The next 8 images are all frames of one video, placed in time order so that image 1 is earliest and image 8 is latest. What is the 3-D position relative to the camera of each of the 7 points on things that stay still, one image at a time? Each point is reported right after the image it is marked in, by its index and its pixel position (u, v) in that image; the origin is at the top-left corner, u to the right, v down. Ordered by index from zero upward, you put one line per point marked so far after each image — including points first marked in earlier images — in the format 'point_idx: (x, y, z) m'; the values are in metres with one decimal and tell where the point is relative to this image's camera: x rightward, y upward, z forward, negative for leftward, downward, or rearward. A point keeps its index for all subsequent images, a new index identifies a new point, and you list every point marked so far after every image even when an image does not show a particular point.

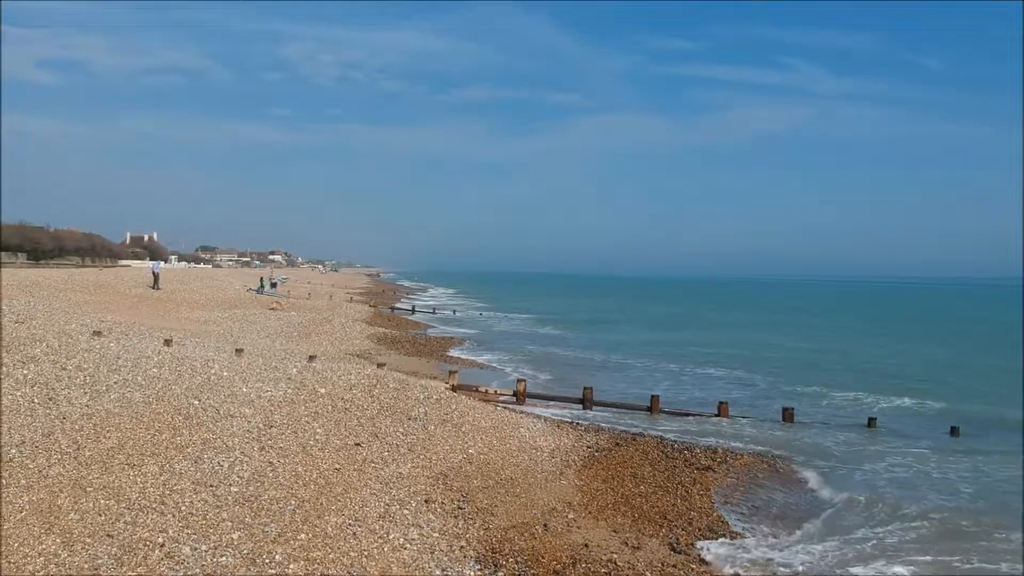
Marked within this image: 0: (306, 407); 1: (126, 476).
0: (-2.7, -1.6, +9.0) m
1: (-3.6, -1.8, +6.4) m
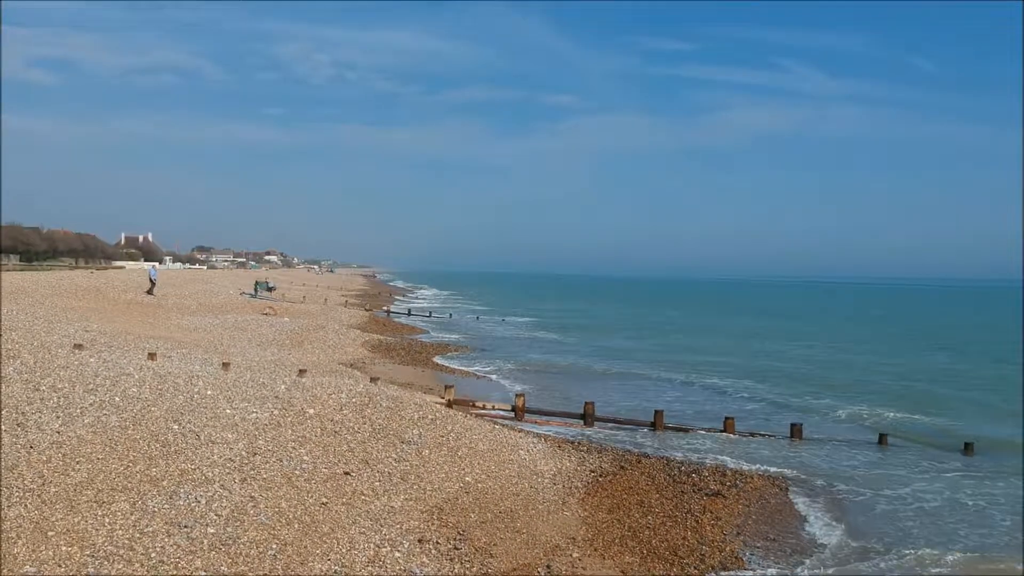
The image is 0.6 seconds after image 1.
0: (-2.8, -1.8, +8.5) m
1: (-3.6, -2.0, +5.9) m
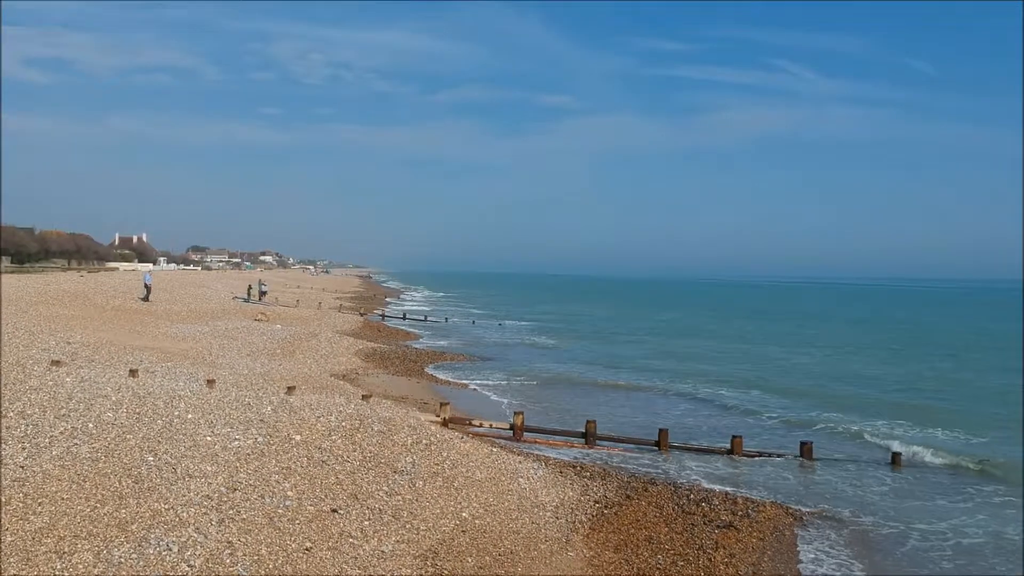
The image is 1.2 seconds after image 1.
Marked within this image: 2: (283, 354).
0: (-2.8, -2.0, +8.0) m
1: (-3.6, -2.2, +5.3) m
2: (-6.7, -2.0, +20.0) m
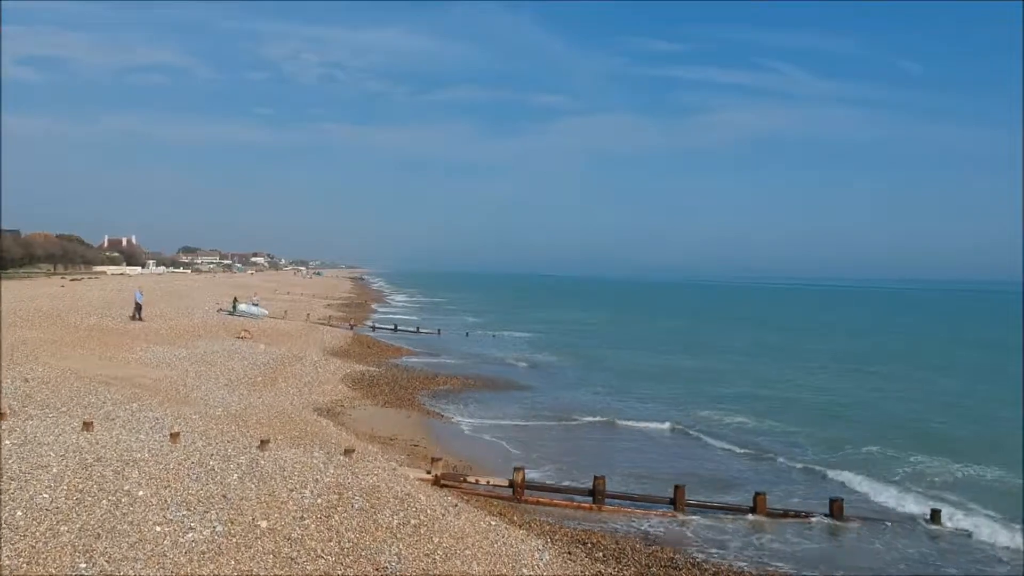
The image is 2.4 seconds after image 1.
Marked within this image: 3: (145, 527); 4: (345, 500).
0: (-2.7, -2.7, +6.7) m
1: (-3.6, -2.9, +4.1) m
2: (-6.8, -2.6, +18.7) m
3: (-3.9, -2.5, +7.2) m
4: (-2.1, -2.6, +8.4) m
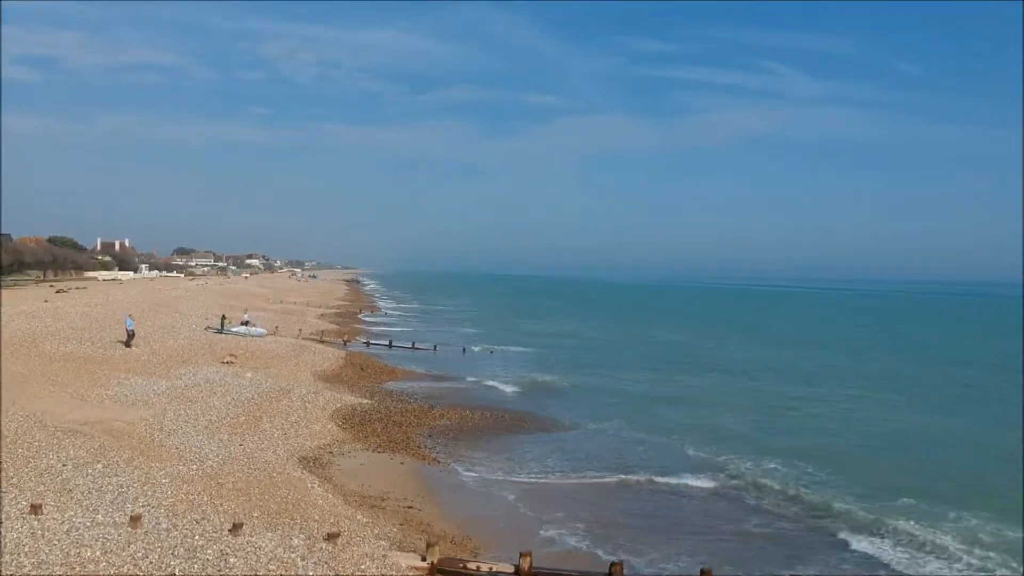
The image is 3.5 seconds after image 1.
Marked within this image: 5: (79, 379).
0: (-2.6, -3.6, +5.5) m
1: (-3.4, -3.8, +2.8) m
2: (-6.8, -3.5, +17.4) m
3: (-3.8, -3.4, +5.9) m
4: (-2.0, -3.5, +7.2) m
5: (-12.7, -2.7, +19.9) m
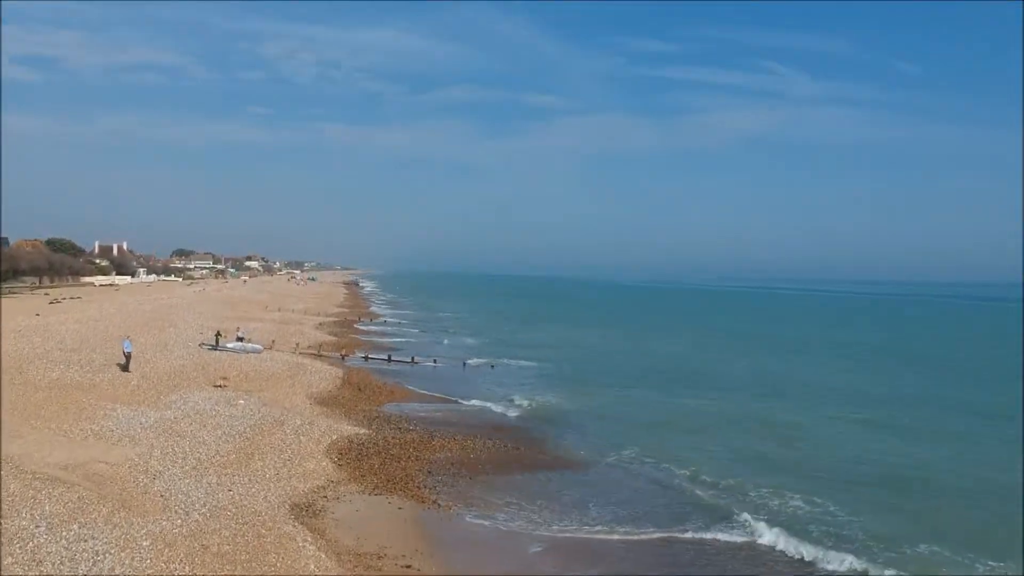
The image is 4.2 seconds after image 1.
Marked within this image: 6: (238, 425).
0: (-2.5, -4.4, +4.7) m
1: (-3.4, -4.6, +2.0) m
2: (-6.7, -4.3, +16.6) m
3: (-3.7, -4.2, +5.1) m
4: (-1.9, -4.3, +6.4) m
5: (-12.6, -3.5, +19.1) m
6: (-7.9, -4.0, +19.6) m
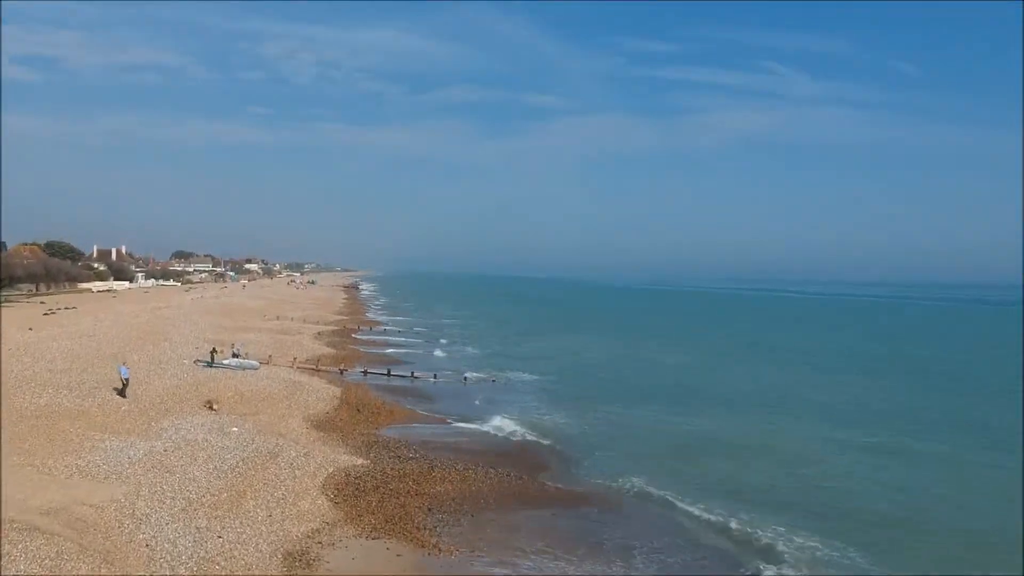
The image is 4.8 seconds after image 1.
0: (-2.5, -5.1, +3.9) m
1: (-3.3, -5.3, +1.3) m
2: (-6.6, -5.0, +15.9) m
3: (-3.6, -4.9, +4.4) m
4: (-1.8, -5.0, +5.6) m
5: (-12.5, -4.3, +18.4) m
6: (-7.9, -4.7, +18.9) m
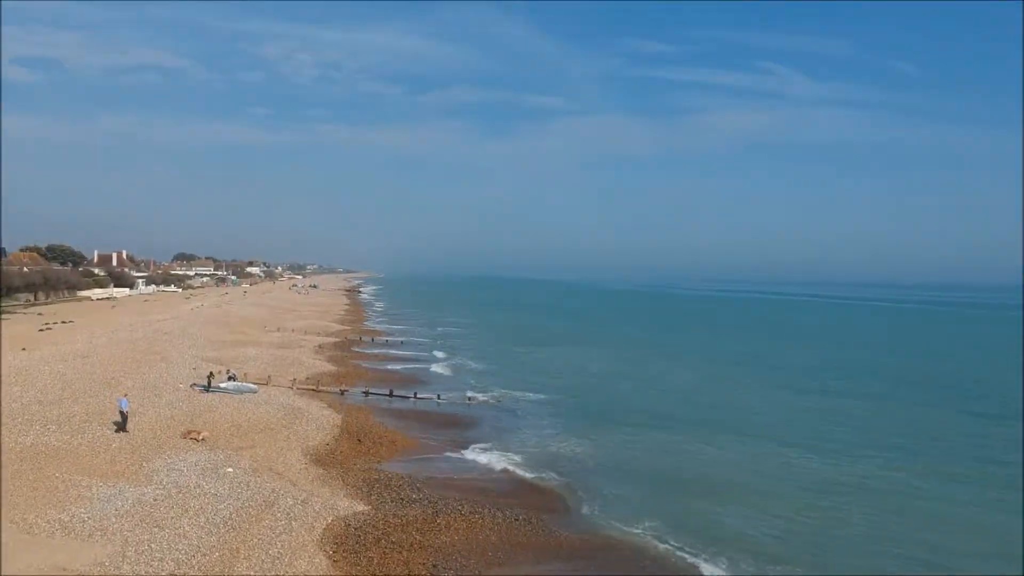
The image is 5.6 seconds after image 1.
0: (-2.2, -6.1, +2.9) m
1: (-3.0, -6.3, +0.2) m
2: (-6.3, -6.1, +14.8) m
3: (-3.4, -6.0, +3.4) m
4: (-1.6, -6.1, +4.6) m
5: (-12.3, -5.3, +17.3) m
6: (-7.6, -5.8, +17.9) m
